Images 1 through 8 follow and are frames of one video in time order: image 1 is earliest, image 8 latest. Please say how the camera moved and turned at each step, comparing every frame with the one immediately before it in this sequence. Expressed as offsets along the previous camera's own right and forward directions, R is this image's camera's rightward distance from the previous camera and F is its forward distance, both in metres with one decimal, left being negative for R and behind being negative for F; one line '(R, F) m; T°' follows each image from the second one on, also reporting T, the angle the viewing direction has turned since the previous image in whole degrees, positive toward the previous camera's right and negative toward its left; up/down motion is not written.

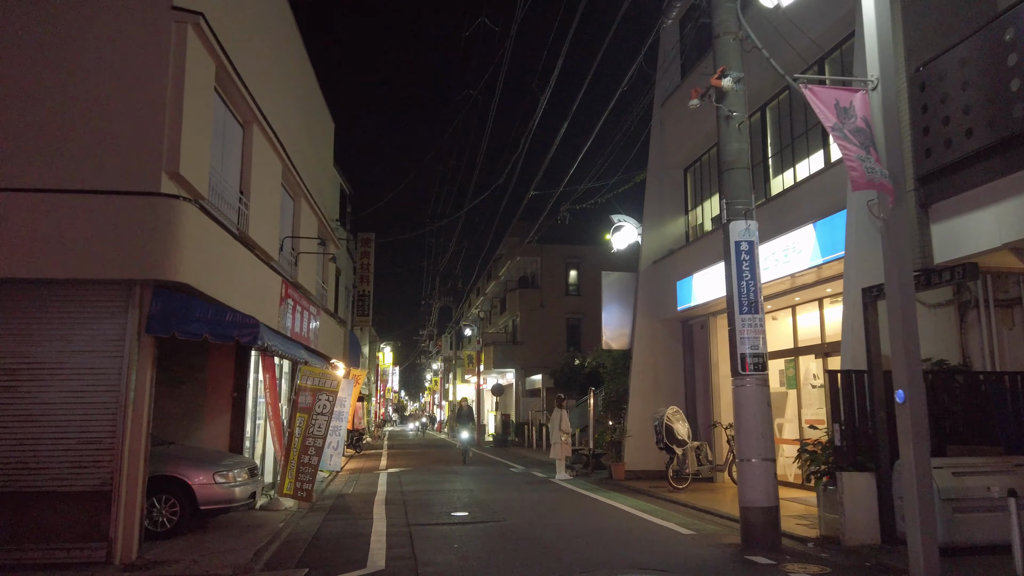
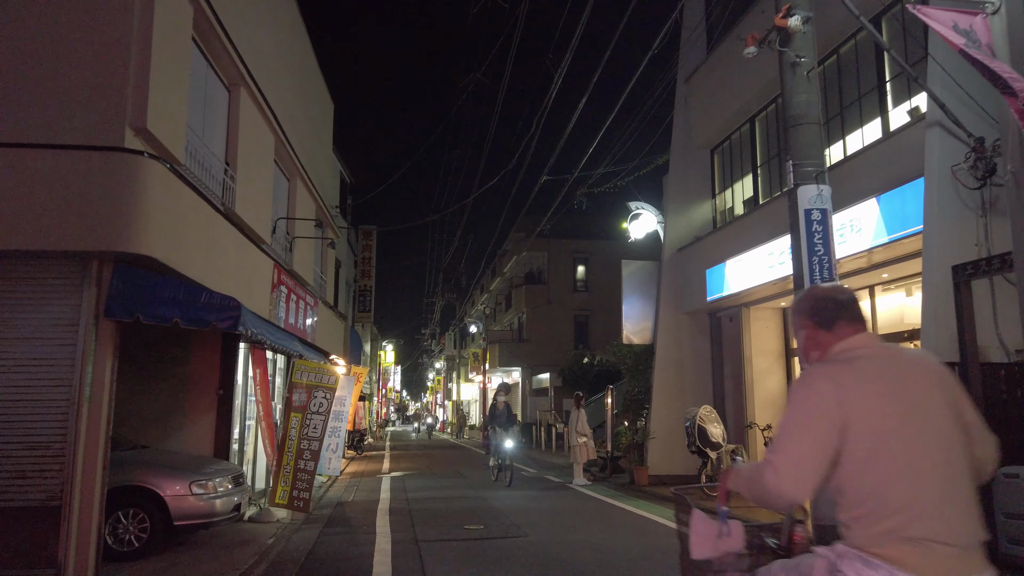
(-0.2, +1.2) m; 0°
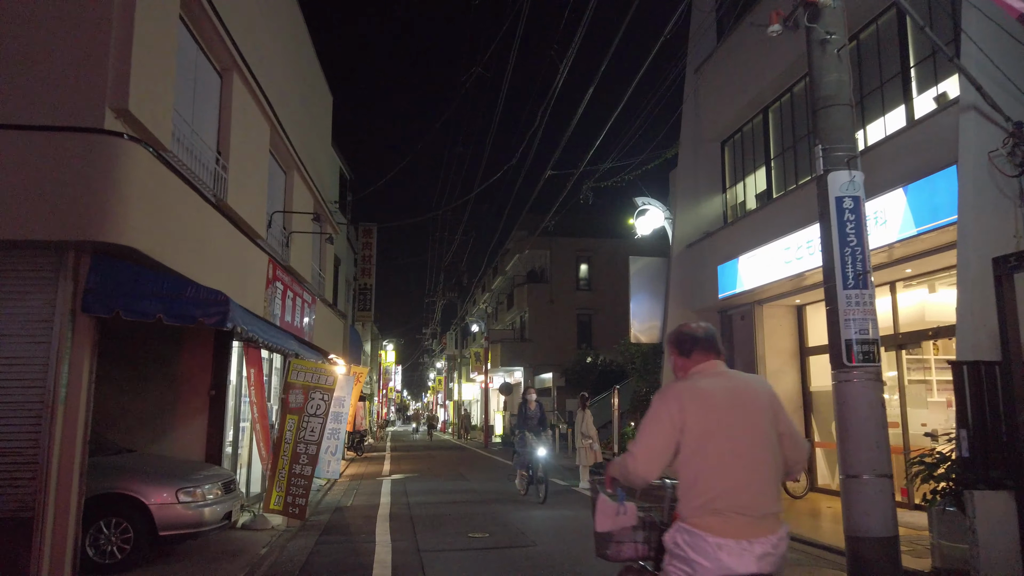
(-0.1, +0.4) m; 0°
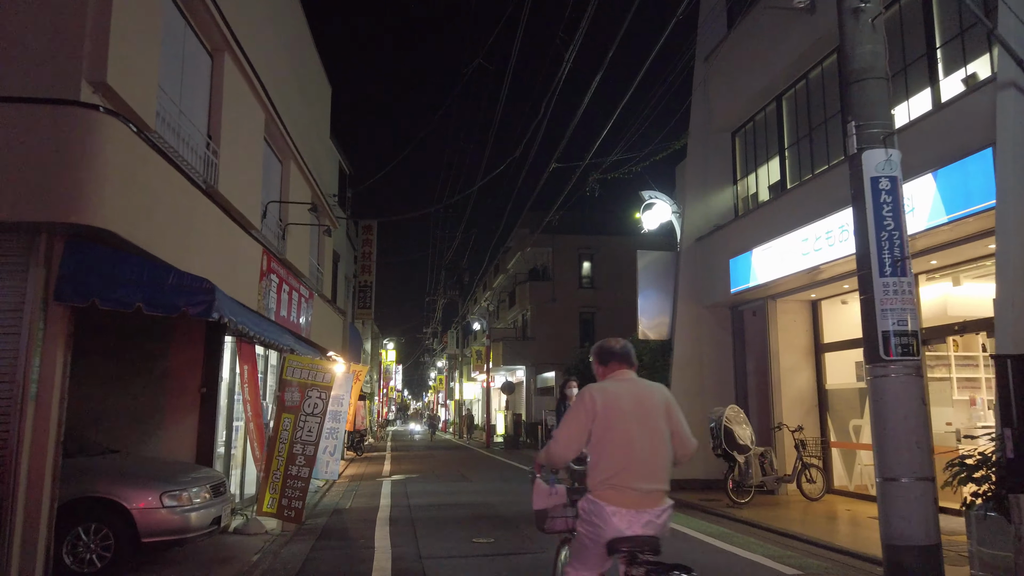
(-0.1, +0.4) m; 0°
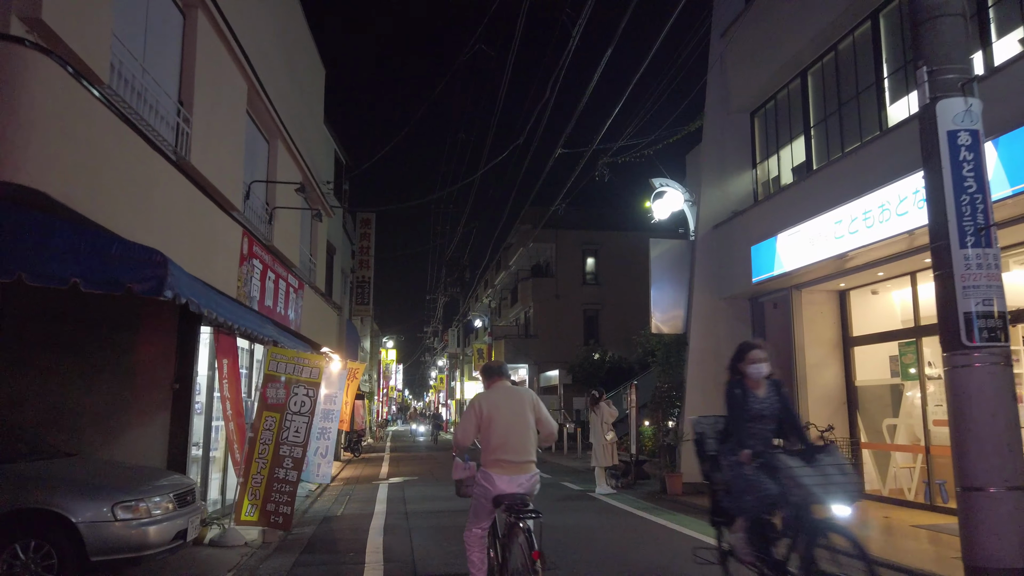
(-0.1, +0.9) m; 0°
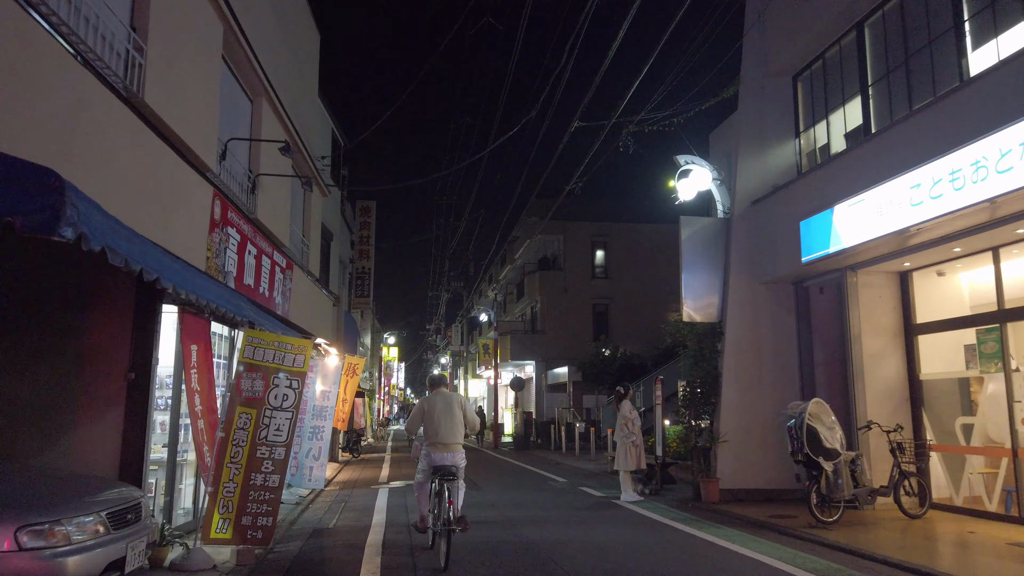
(-0.2, +1.4) m; 0°
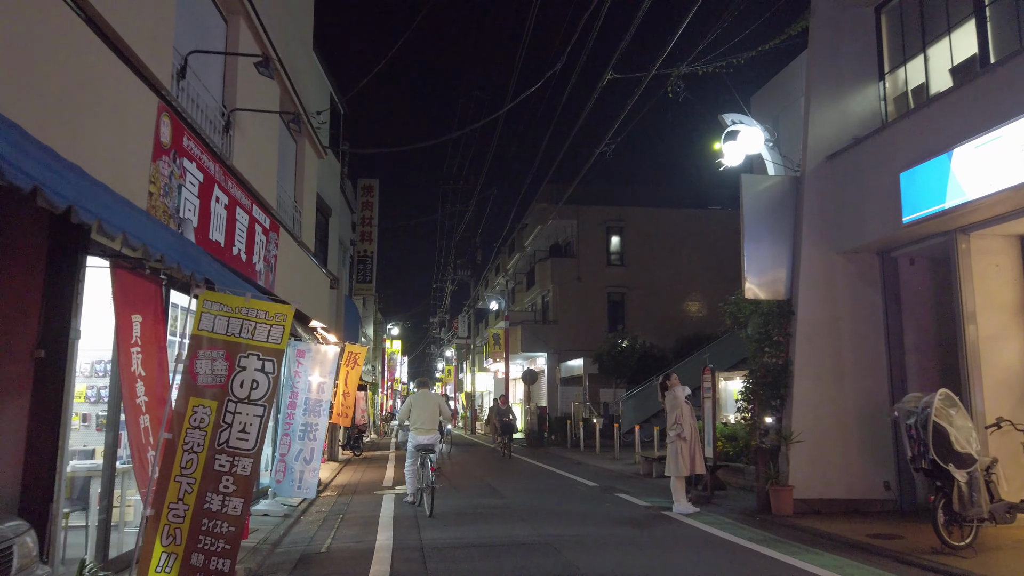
(-0.4, +1.9) m; 0°
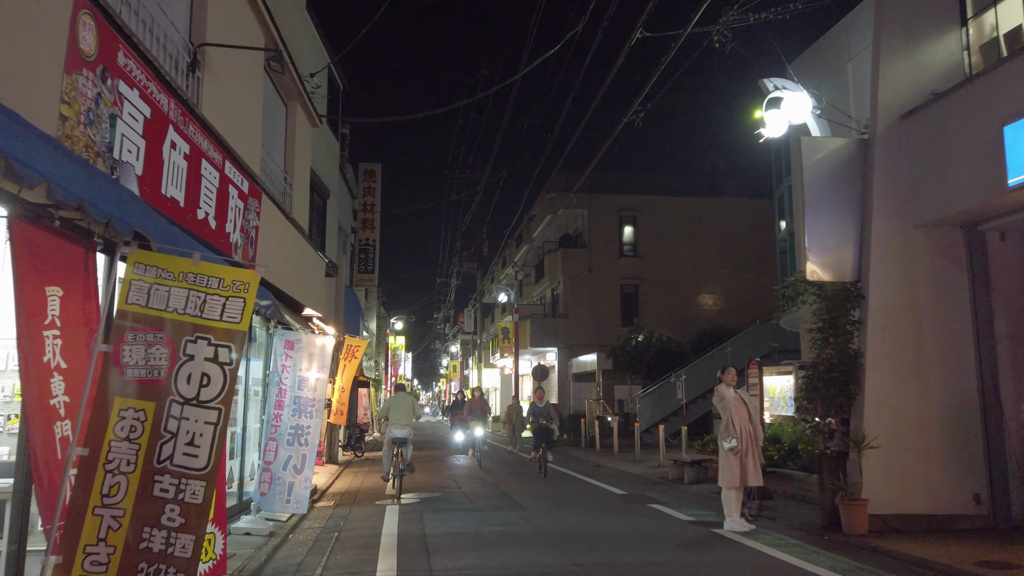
(-0.2, +1.4) m; 0°
